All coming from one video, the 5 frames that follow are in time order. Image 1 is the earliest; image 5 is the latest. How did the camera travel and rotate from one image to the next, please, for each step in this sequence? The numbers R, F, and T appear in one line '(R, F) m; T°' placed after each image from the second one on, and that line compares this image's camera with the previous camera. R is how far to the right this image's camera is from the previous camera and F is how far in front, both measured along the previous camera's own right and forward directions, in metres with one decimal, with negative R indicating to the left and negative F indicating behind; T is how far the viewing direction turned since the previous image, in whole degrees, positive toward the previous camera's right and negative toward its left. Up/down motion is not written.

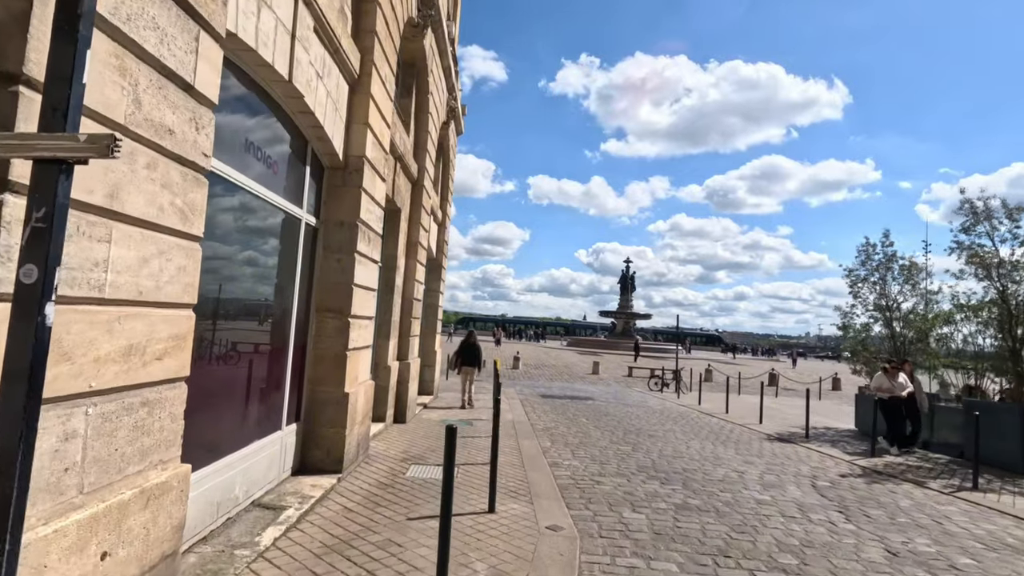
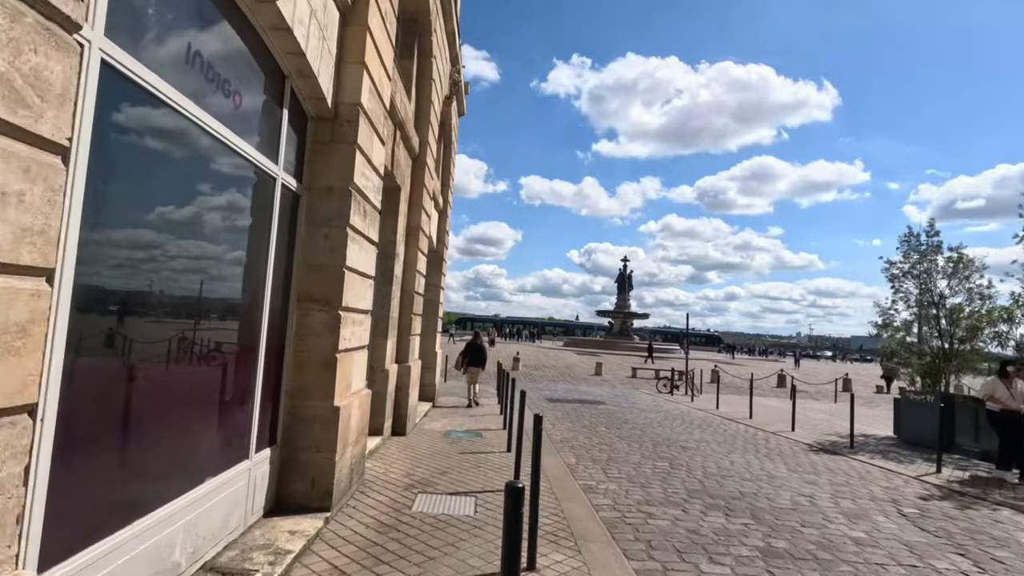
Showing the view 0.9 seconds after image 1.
(-0.4, +1.5) m; +1°
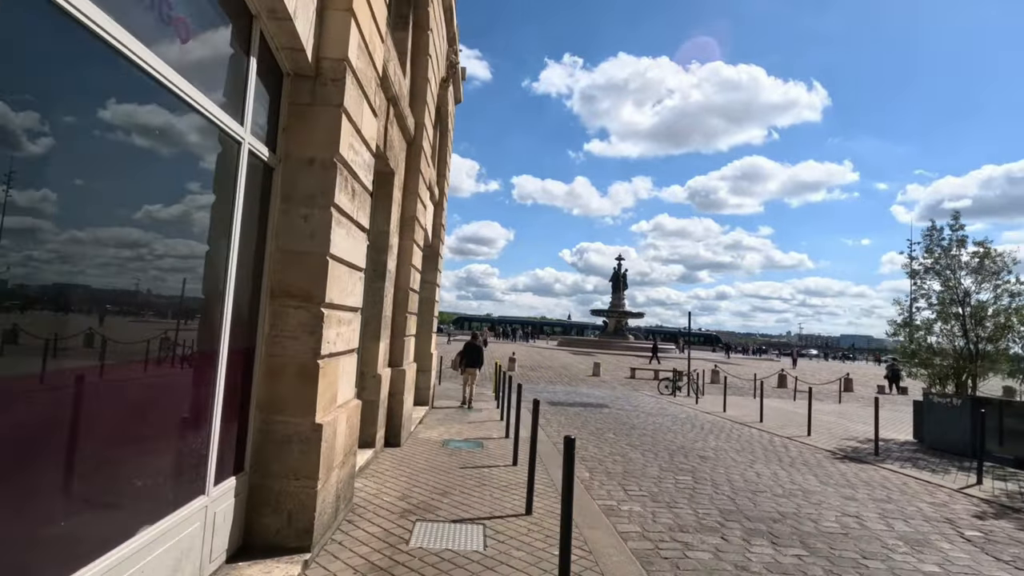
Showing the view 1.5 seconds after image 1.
(-0.2, +0.9) m; +1°
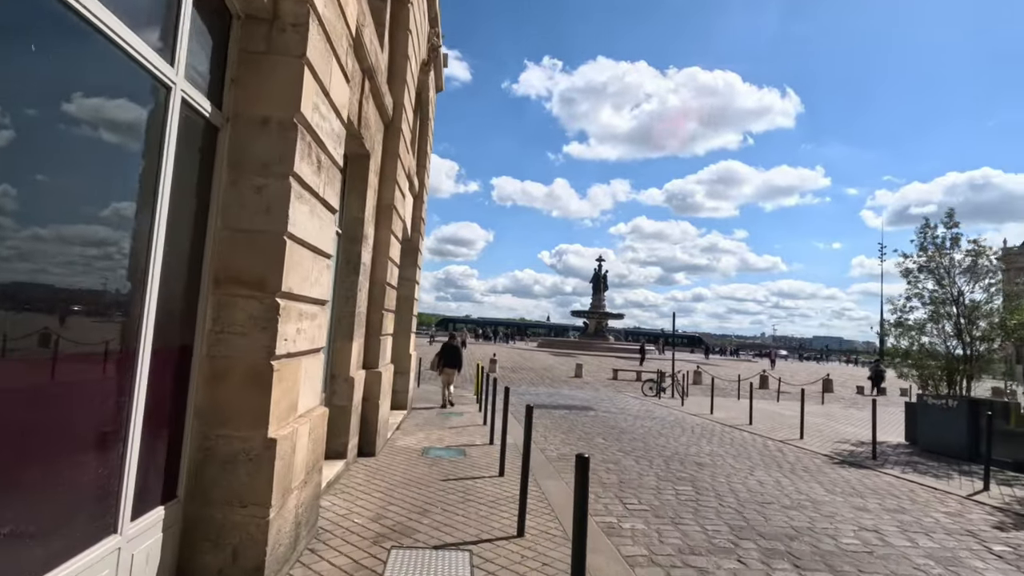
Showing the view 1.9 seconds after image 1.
(-0.1, +0.7) m; +2°
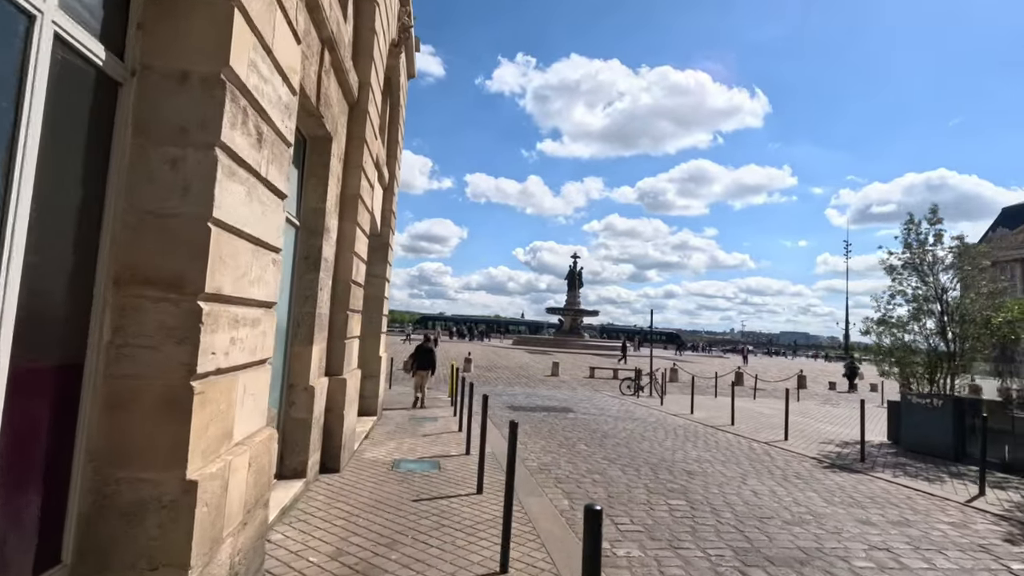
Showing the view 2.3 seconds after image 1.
(-0.1, +0.7) m; +3°
